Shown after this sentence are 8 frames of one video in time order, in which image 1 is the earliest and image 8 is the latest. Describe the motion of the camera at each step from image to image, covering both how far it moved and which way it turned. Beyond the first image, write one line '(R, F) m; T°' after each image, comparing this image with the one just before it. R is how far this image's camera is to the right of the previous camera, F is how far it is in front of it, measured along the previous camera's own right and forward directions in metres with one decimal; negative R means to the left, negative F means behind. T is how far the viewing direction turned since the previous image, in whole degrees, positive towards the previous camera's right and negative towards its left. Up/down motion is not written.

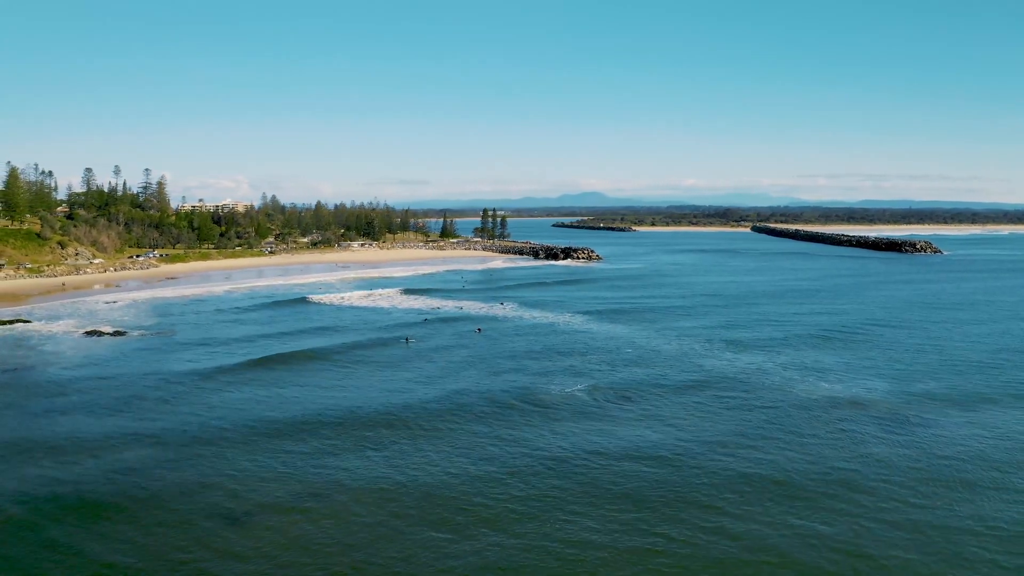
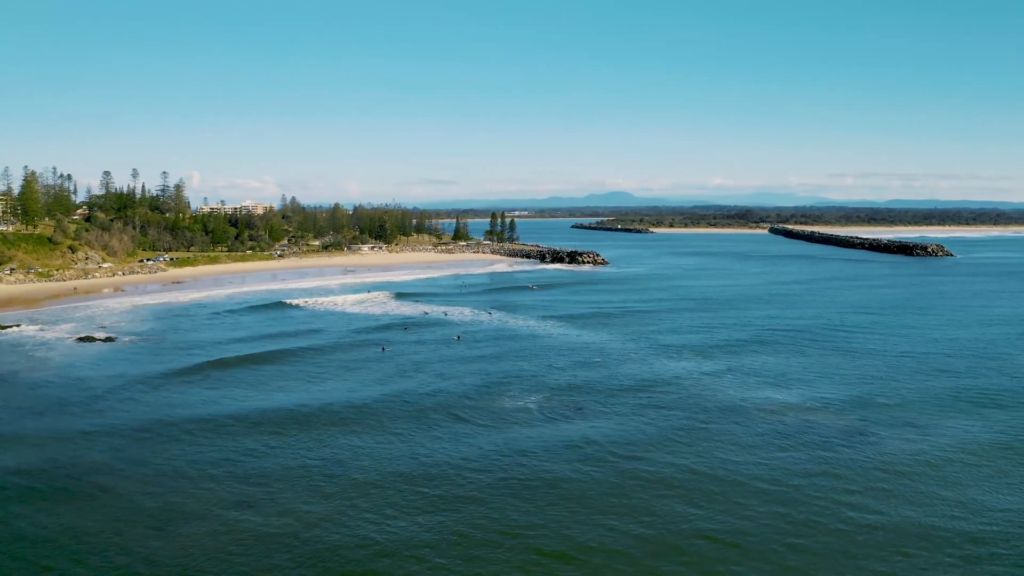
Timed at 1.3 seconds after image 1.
(+2.1, +0.1) m; -1°
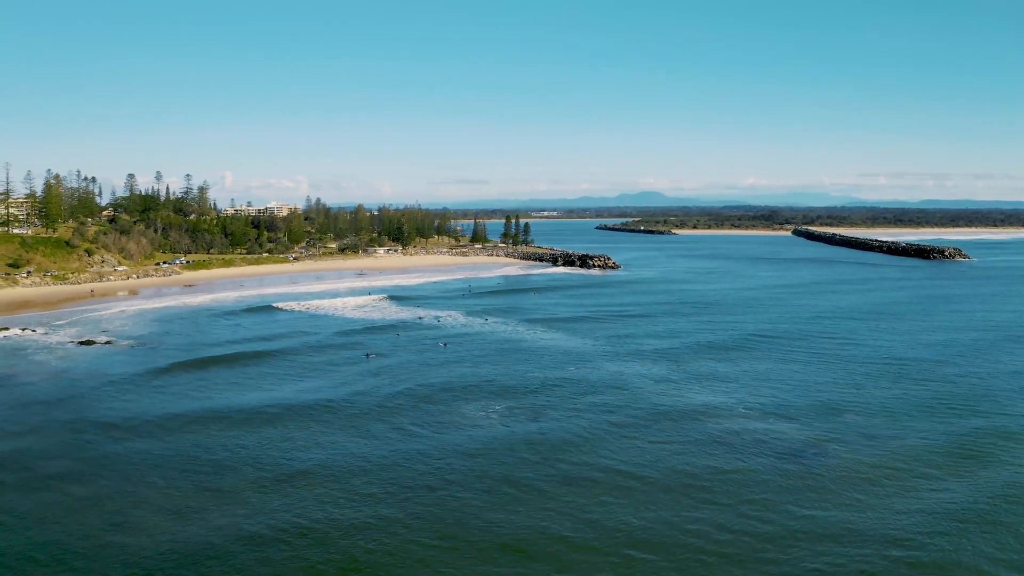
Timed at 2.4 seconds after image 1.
(+2.0, 0.0) m; -2°
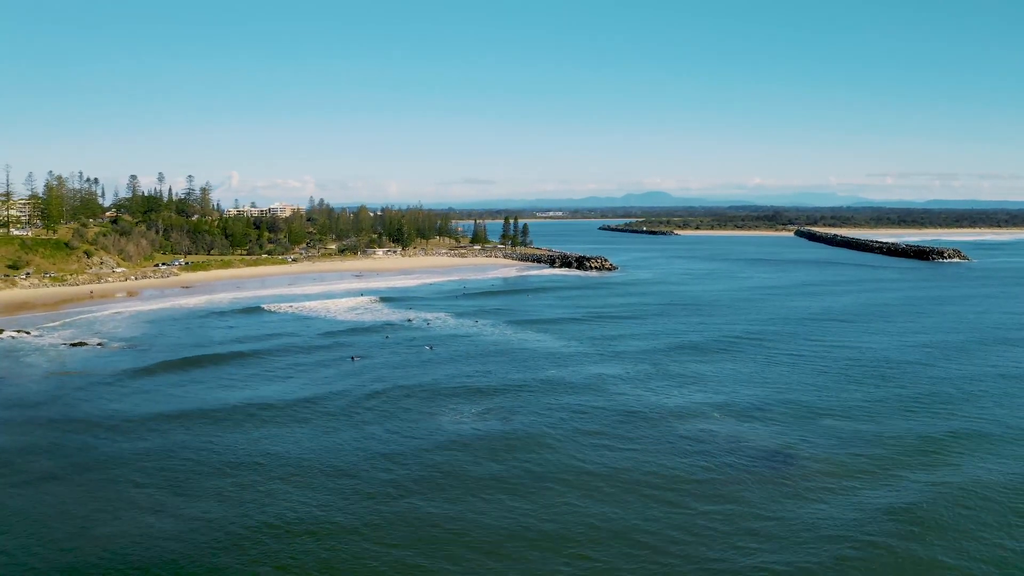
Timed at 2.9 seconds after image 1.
(+0.9, -0.1) m; 0°
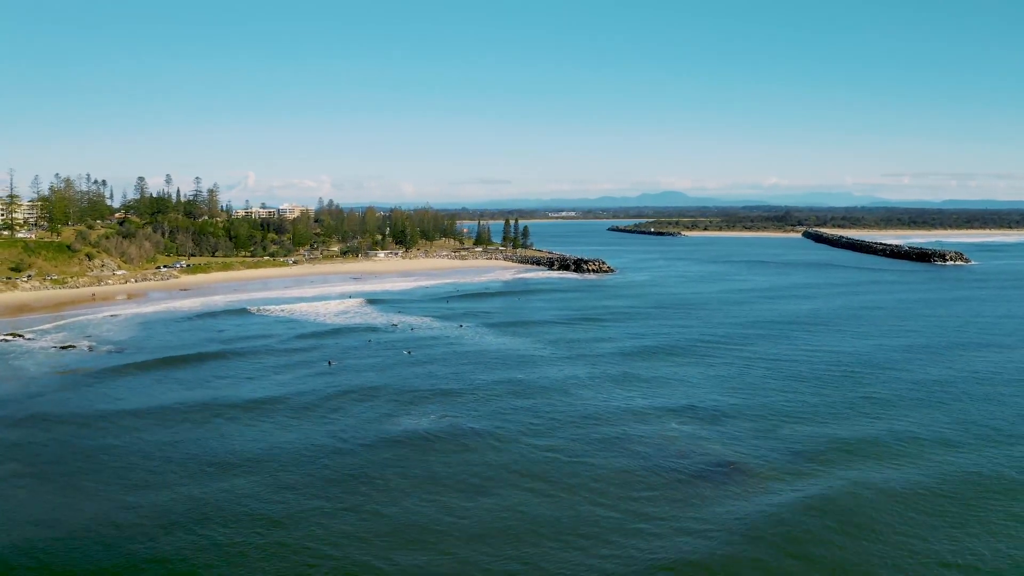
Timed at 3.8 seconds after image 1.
(+1.5, -0.2) m; -1°
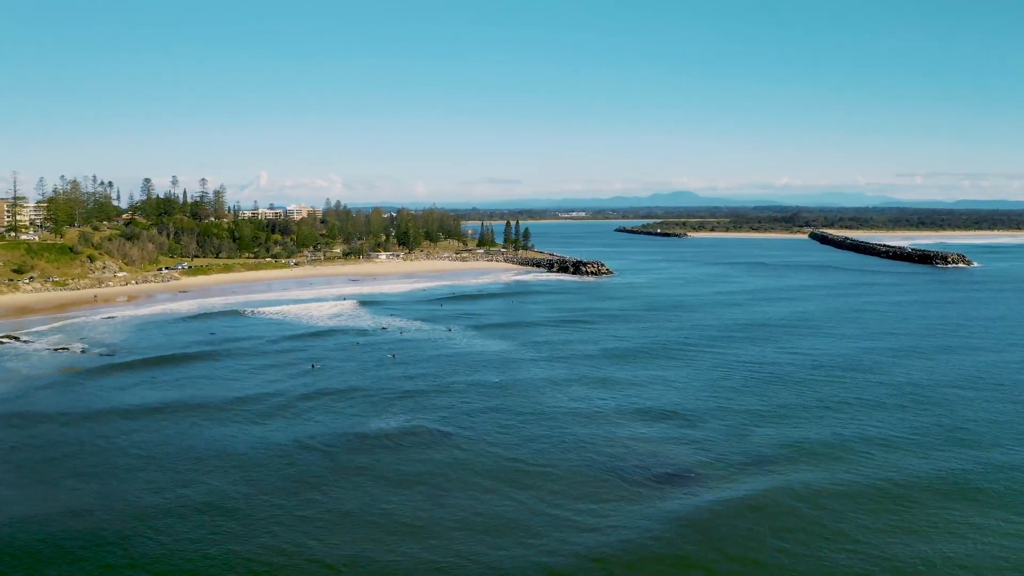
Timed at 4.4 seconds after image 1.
(+1.1, -0.1) m; 0°
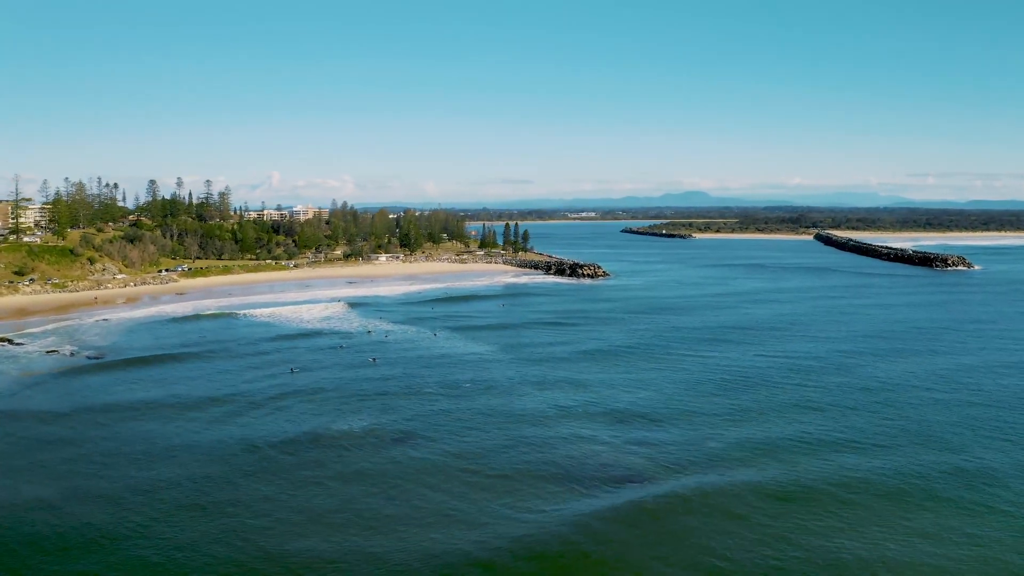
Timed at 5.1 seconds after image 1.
(+1.2, 0.0) m; 0°
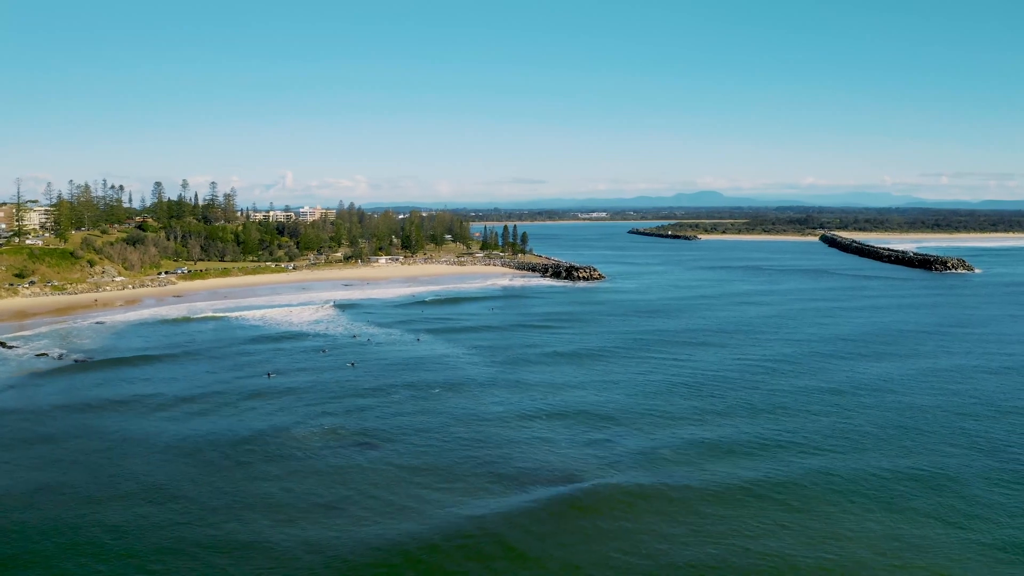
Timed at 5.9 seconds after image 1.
(+1.4, -0.1) m; 0°
